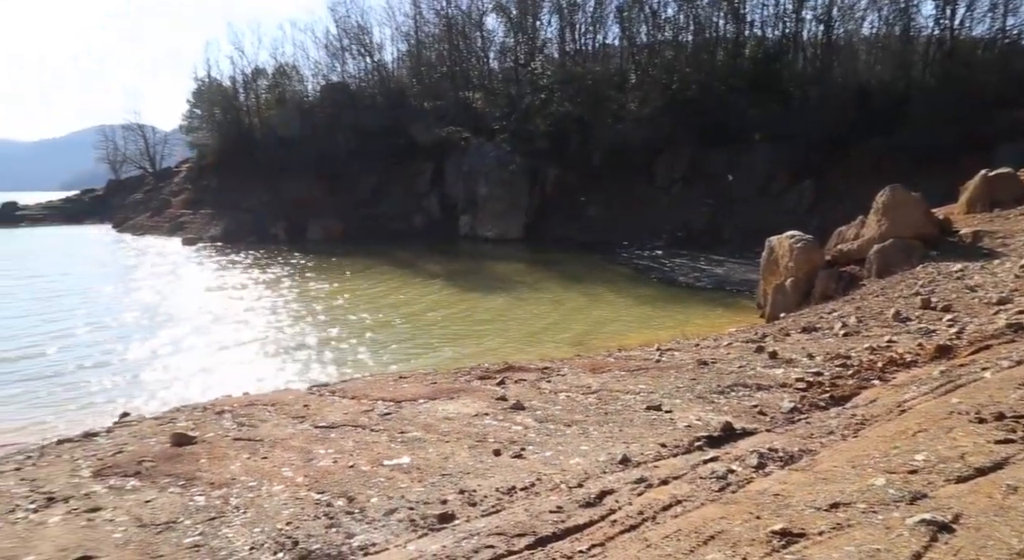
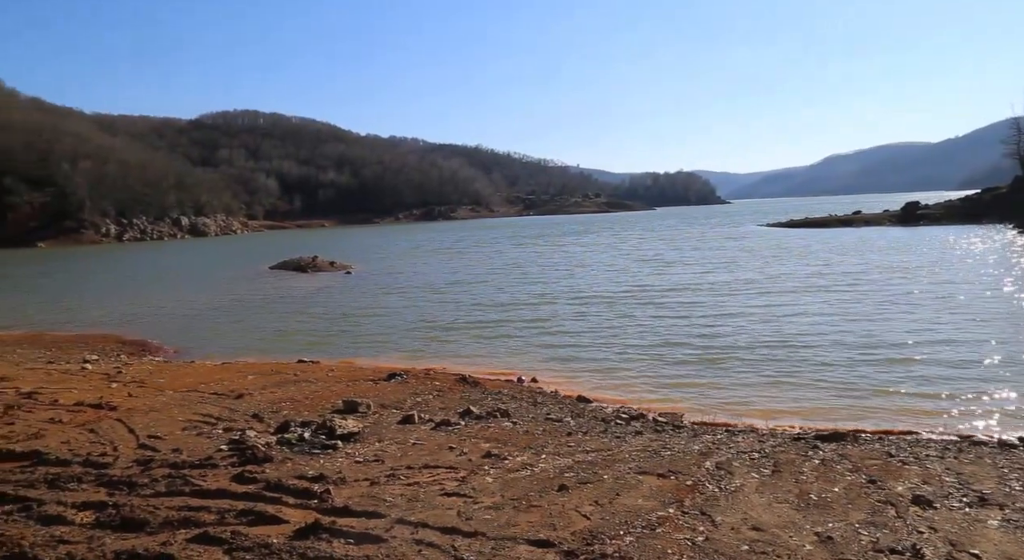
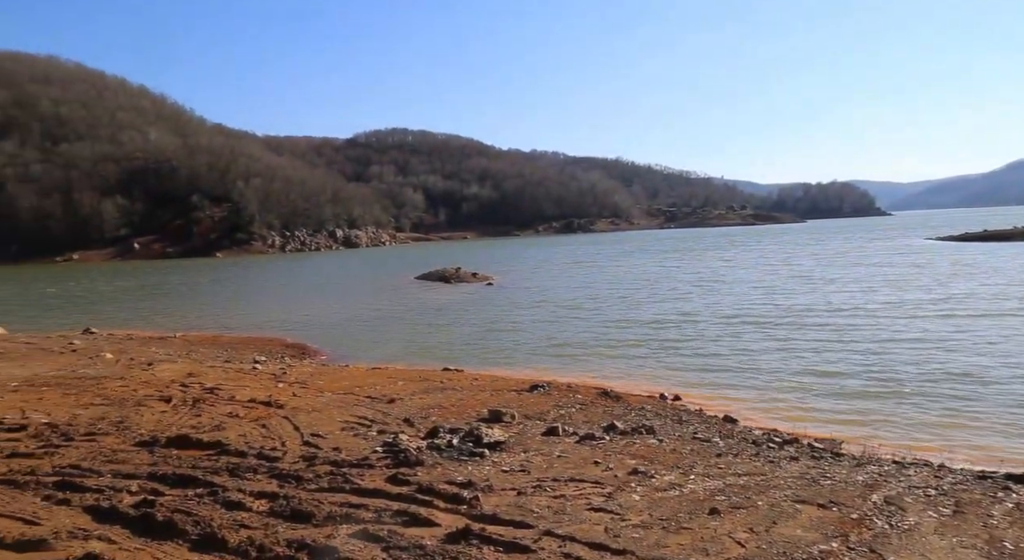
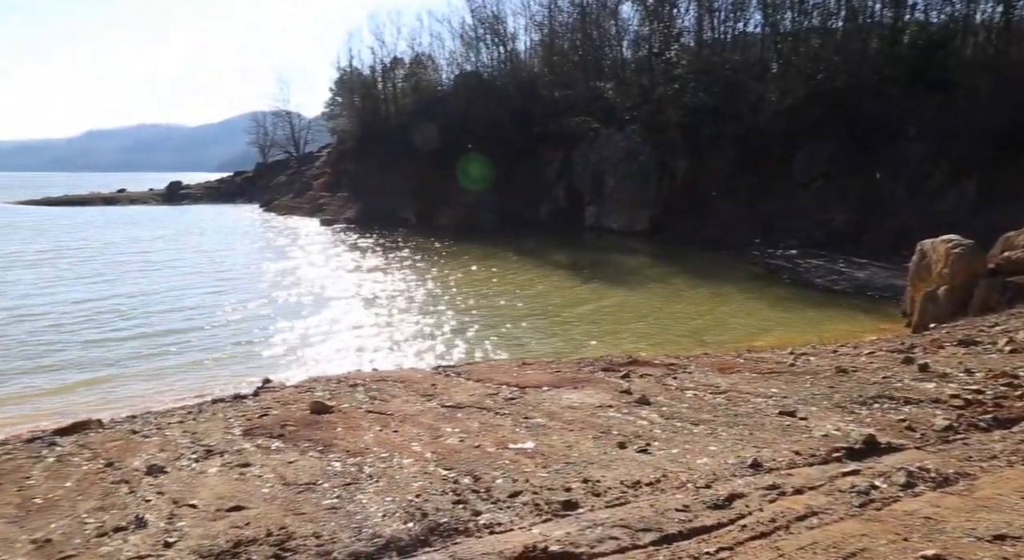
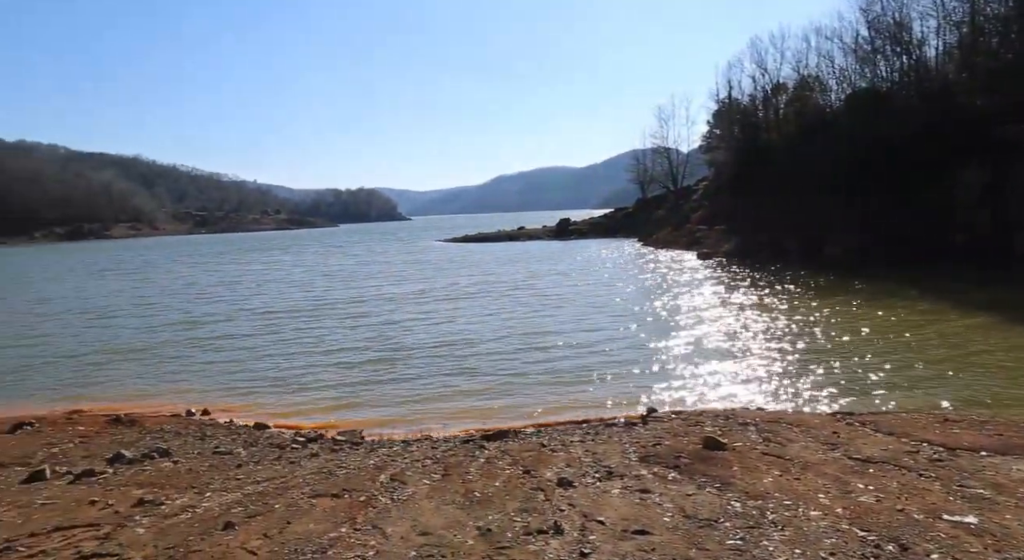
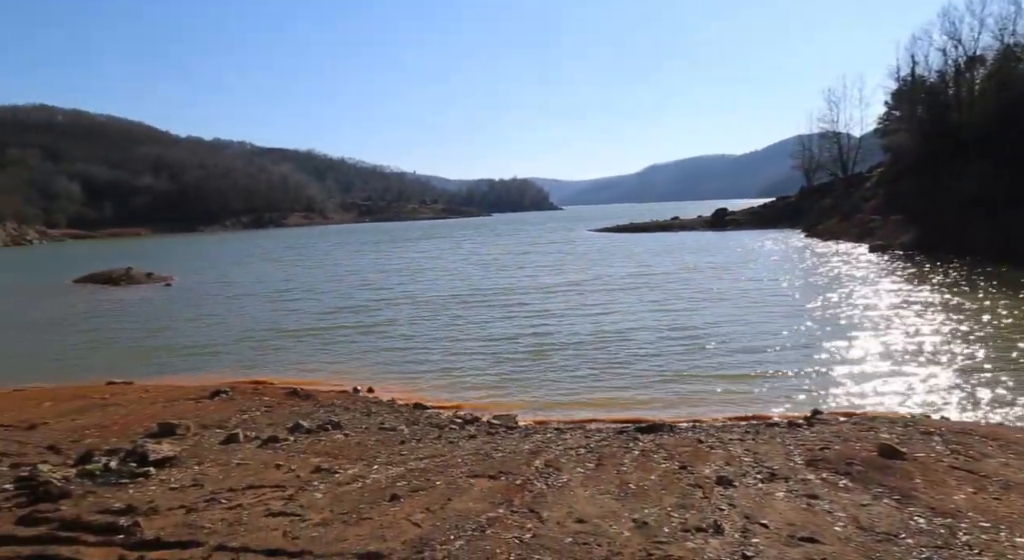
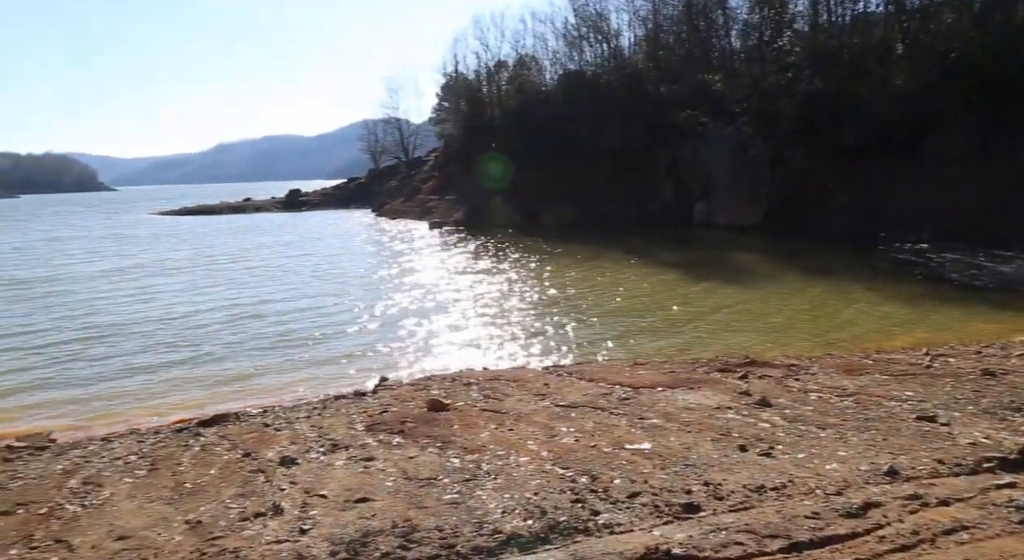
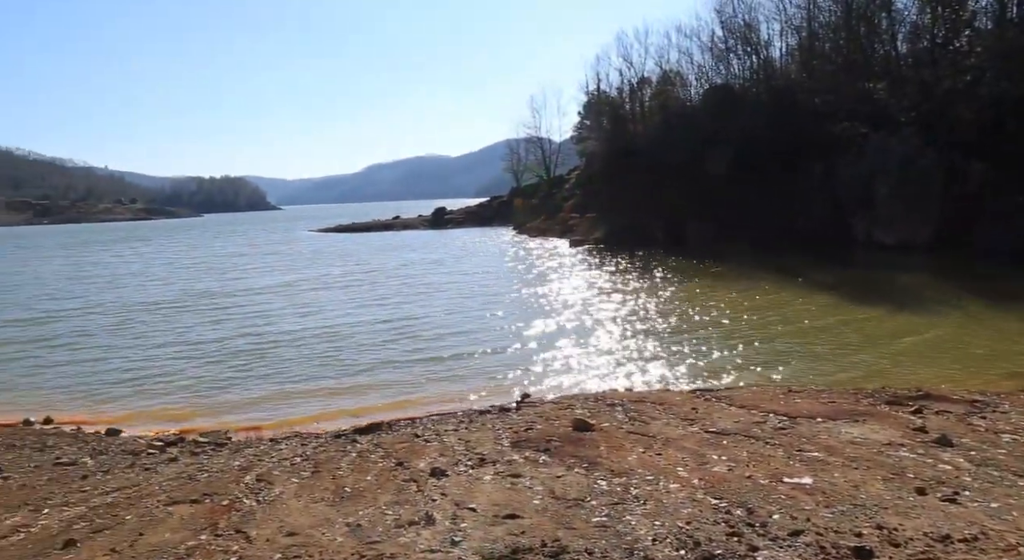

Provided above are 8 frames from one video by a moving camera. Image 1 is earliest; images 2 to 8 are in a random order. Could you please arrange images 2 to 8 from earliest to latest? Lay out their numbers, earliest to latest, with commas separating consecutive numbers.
4, 7, 8, 5, 6, 2, 3
